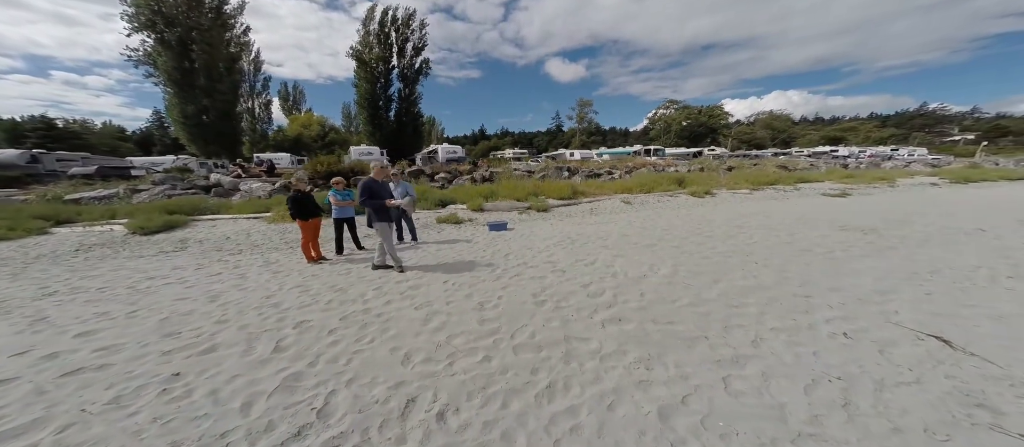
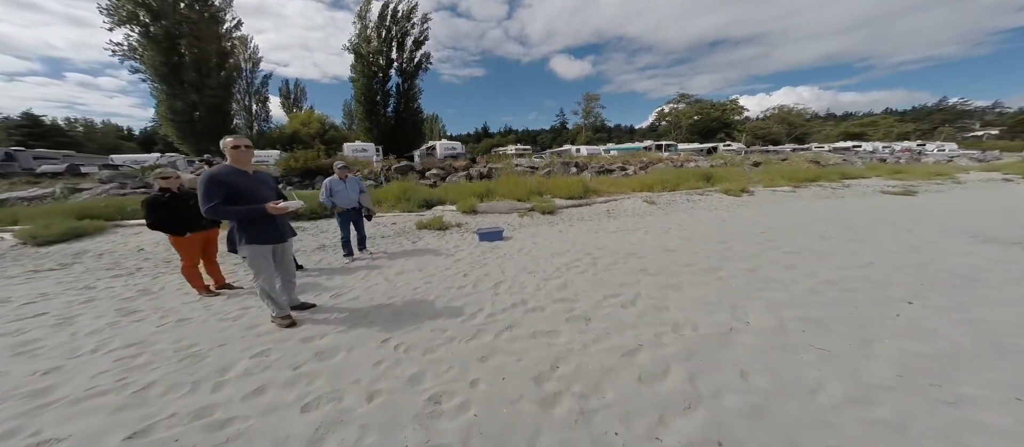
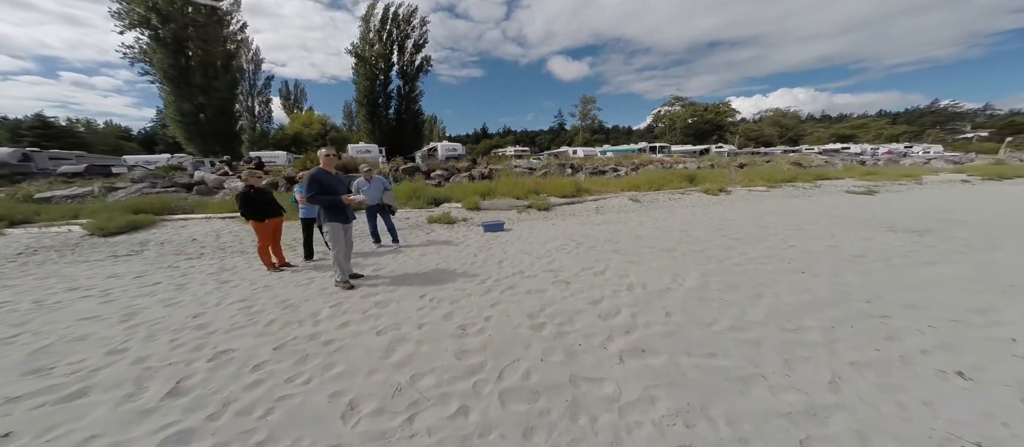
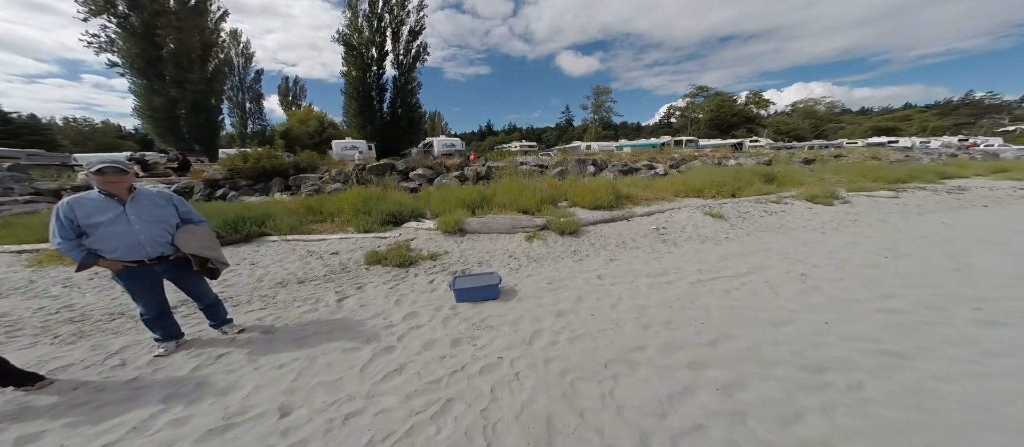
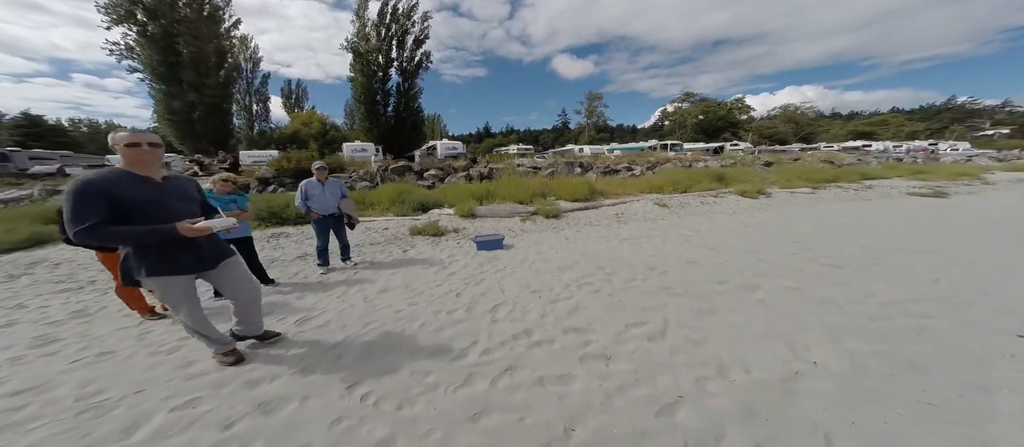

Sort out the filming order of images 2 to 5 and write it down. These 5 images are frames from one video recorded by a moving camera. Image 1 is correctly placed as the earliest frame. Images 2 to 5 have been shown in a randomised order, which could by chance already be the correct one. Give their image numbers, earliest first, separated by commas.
3, 2, 5, 4
